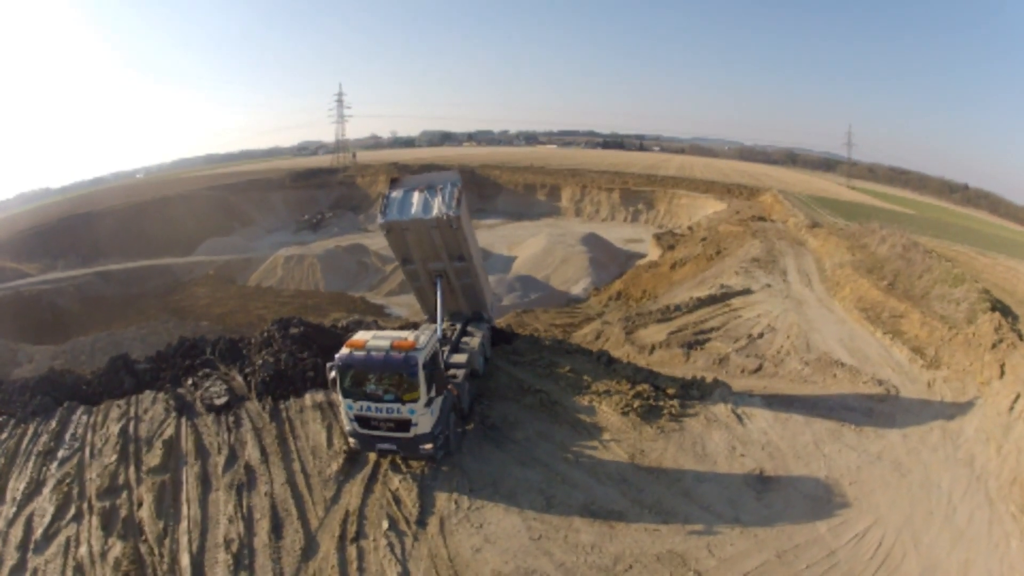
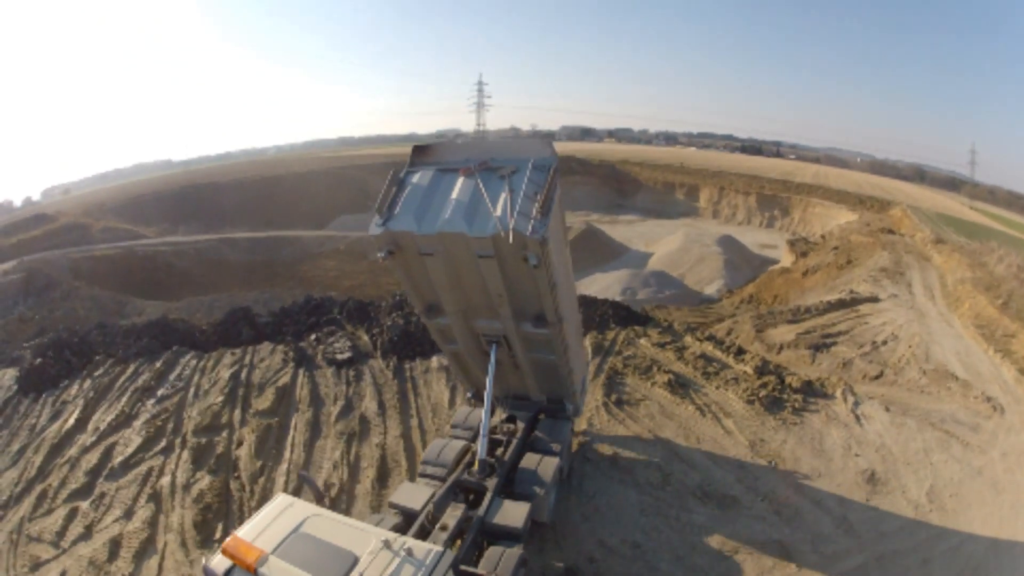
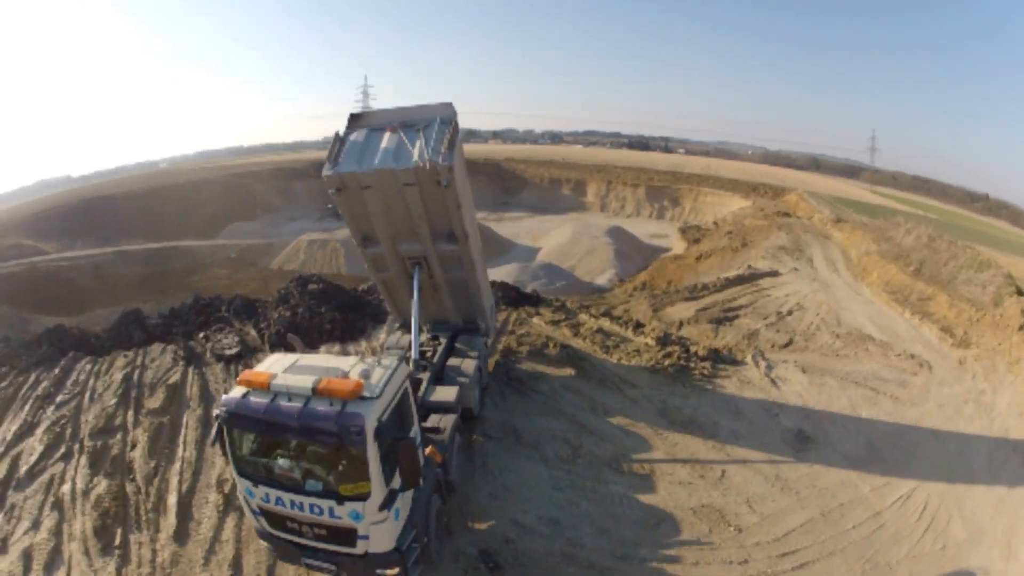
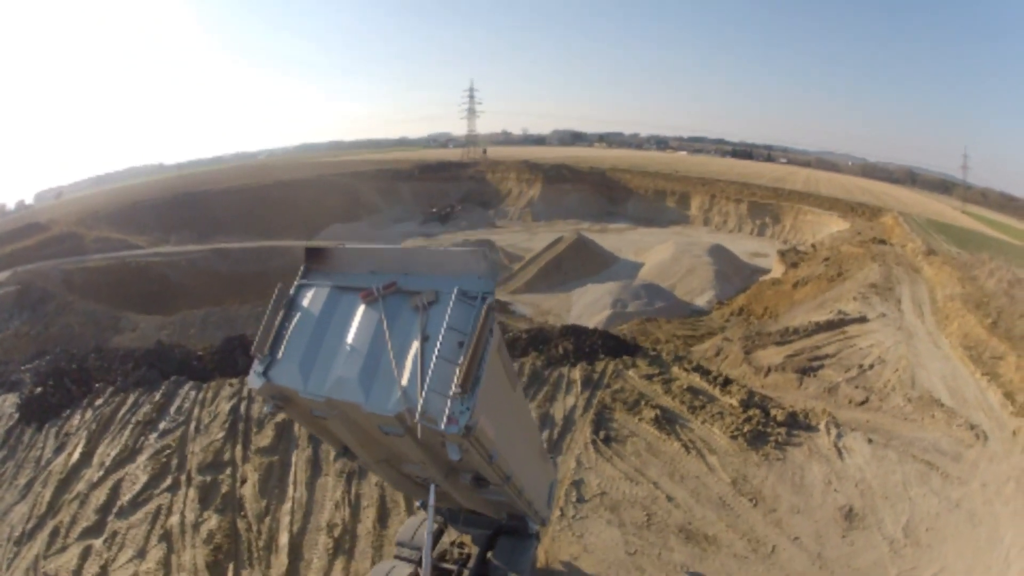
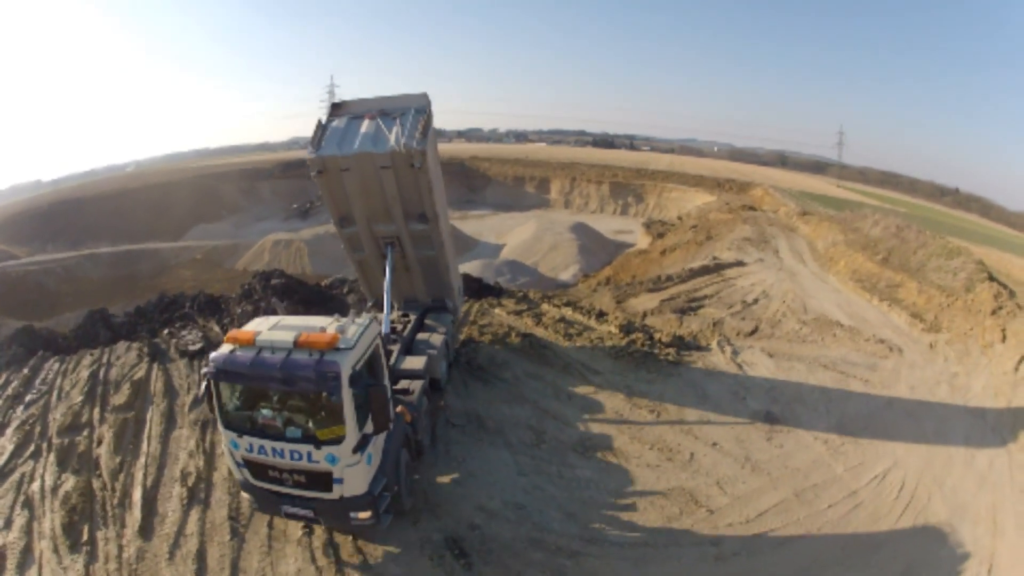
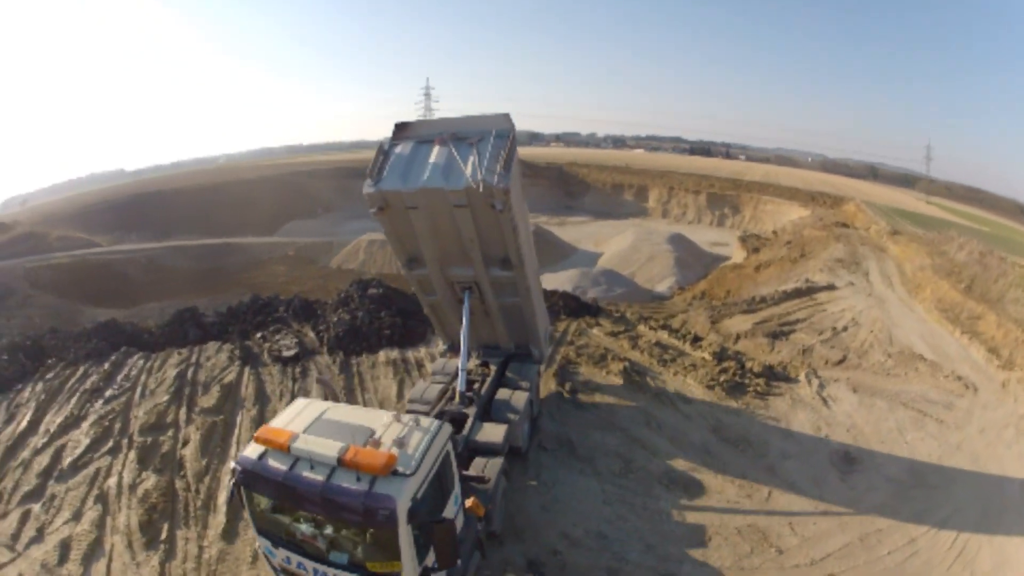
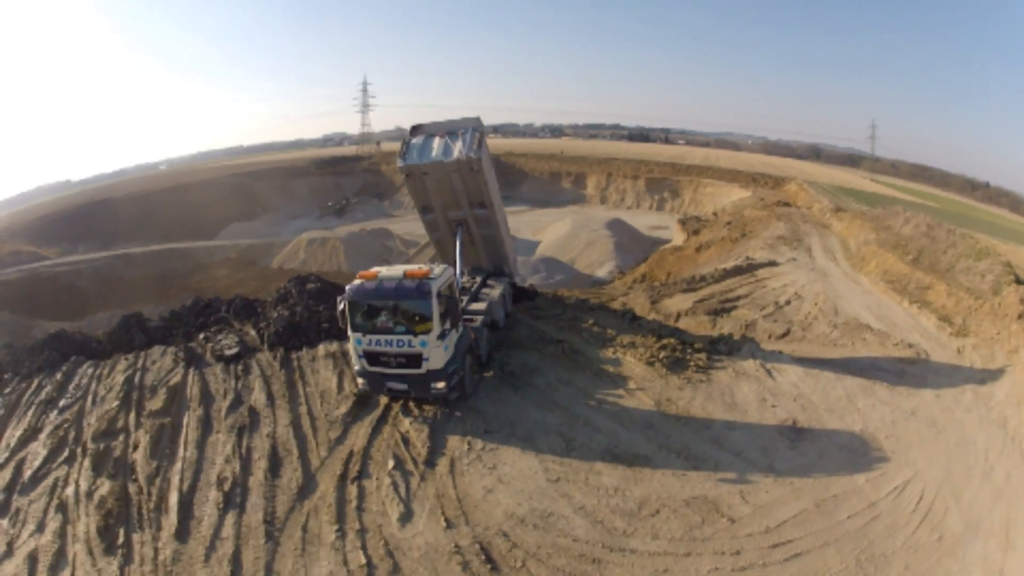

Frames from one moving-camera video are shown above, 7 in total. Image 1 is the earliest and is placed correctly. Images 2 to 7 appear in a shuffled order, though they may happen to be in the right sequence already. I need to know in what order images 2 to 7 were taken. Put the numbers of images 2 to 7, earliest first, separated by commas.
7, 5, 3, 6, 2, 4
